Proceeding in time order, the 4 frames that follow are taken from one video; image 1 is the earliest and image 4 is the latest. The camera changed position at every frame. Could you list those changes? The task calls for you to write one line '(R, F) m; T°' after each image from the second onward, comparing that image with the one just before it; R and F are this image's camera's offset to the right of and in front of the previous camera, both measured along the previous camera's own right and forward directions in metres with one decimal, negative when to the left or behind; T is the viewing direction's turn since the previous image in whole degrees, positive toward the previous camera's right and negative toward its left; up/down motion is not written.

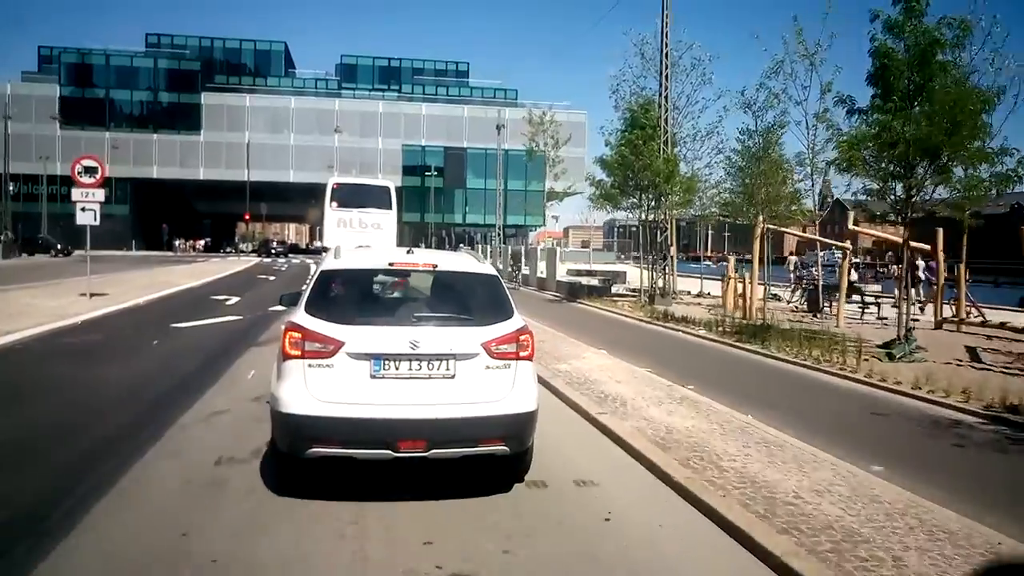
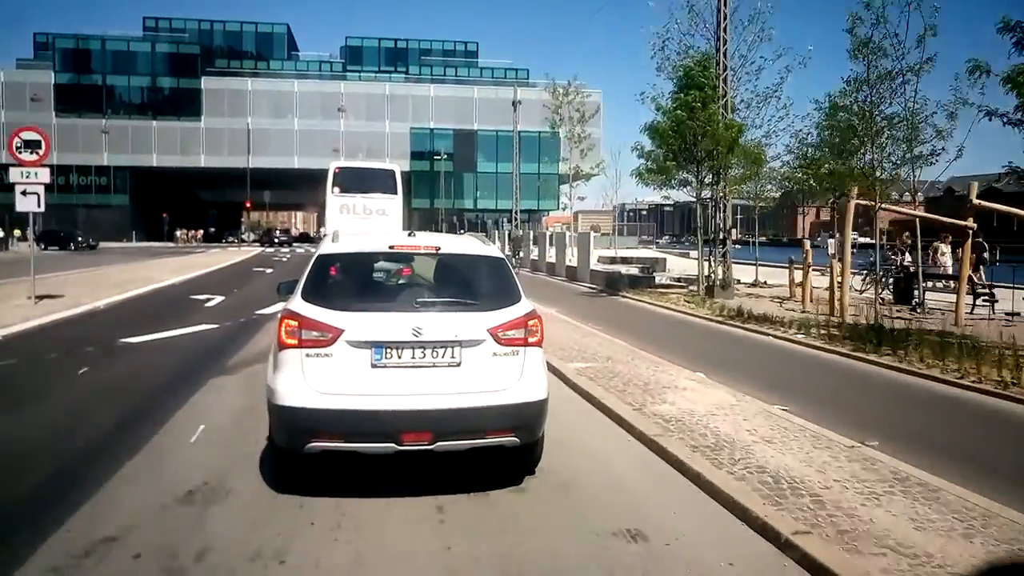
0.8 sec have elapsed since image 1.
(-0.2, +1.4) m; -1°
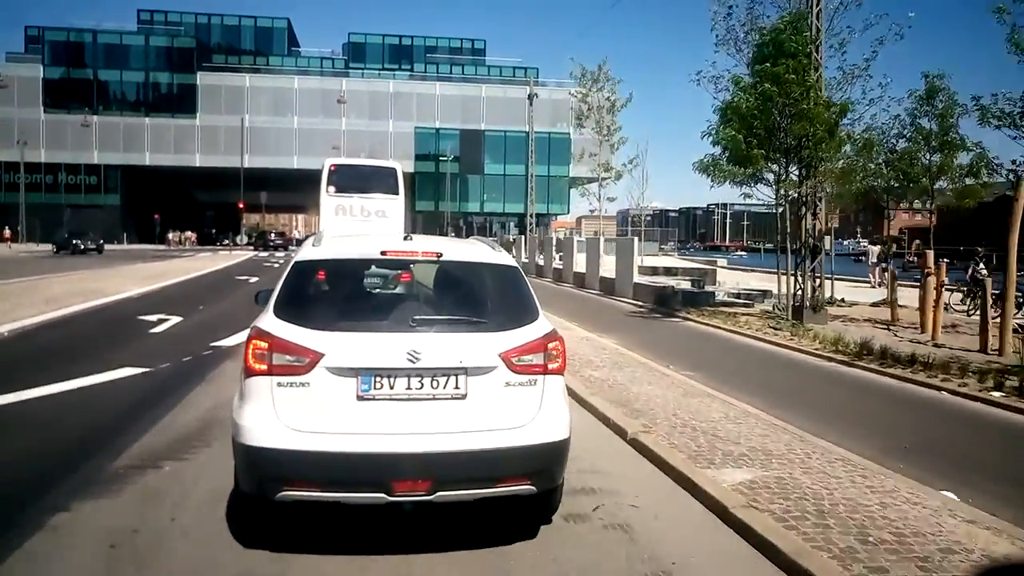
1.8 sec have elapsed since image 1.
(-0.3, +1.7) m; 0°
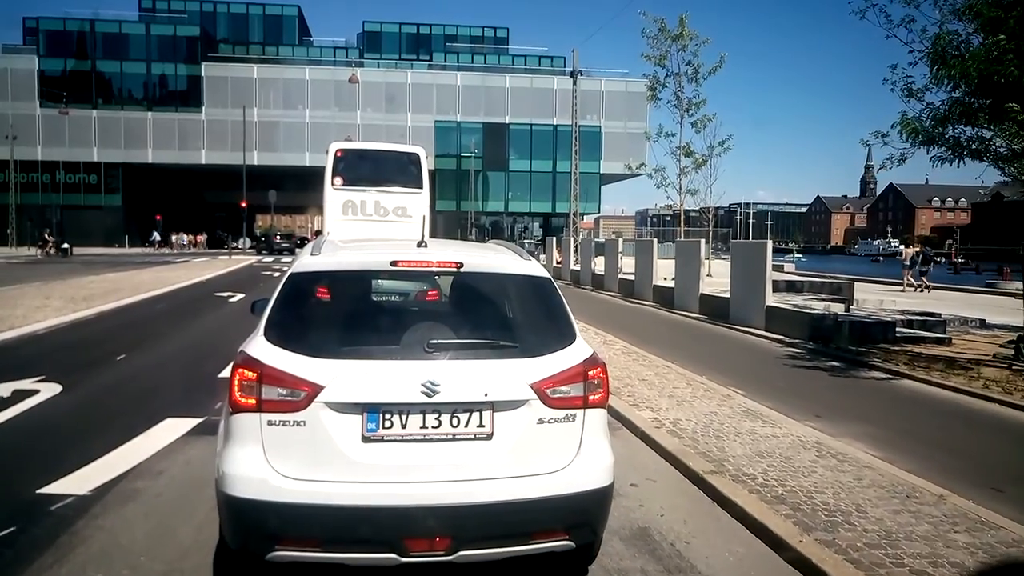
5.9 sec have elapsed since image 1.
(-0.4, +2.5) m; -1°
